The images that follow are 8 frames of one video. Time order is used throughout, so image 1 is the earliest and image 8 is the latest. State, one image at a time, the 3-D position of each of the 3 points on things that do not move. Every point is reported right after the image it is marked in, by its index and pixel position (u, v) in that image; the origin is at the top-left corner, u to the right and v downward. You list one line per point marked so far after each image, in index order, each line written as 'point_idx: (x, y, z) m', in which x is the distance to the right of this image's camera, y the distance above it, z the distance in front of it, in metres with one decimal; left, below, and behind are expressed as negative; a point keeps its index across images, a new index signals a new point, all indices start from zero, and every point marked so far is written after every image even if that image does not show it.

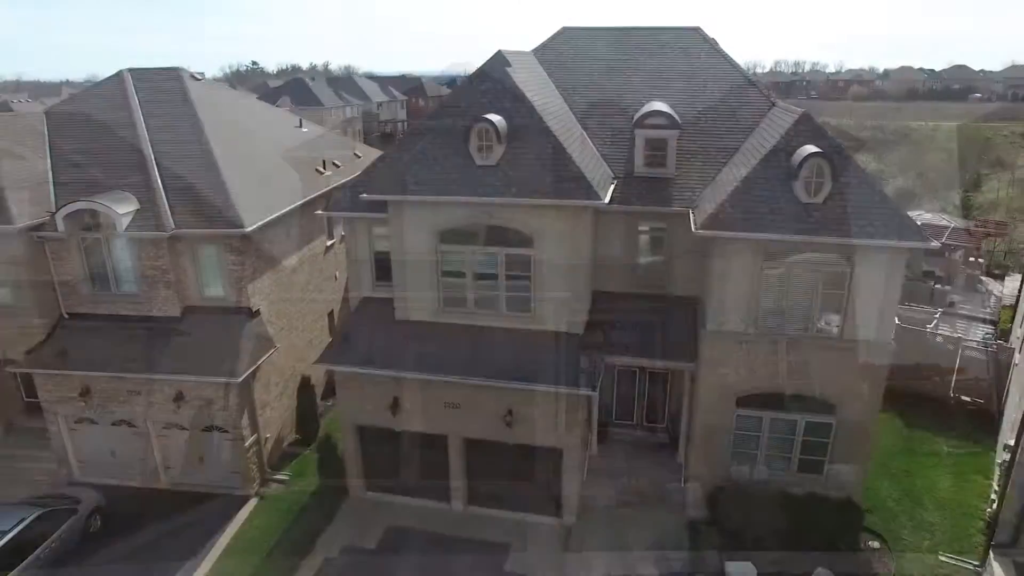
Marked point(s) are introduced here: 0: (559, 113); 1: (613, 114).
0: (+0.6, +2.3, +9.2) m
1: (+1.4, +2.5, +9.9) m
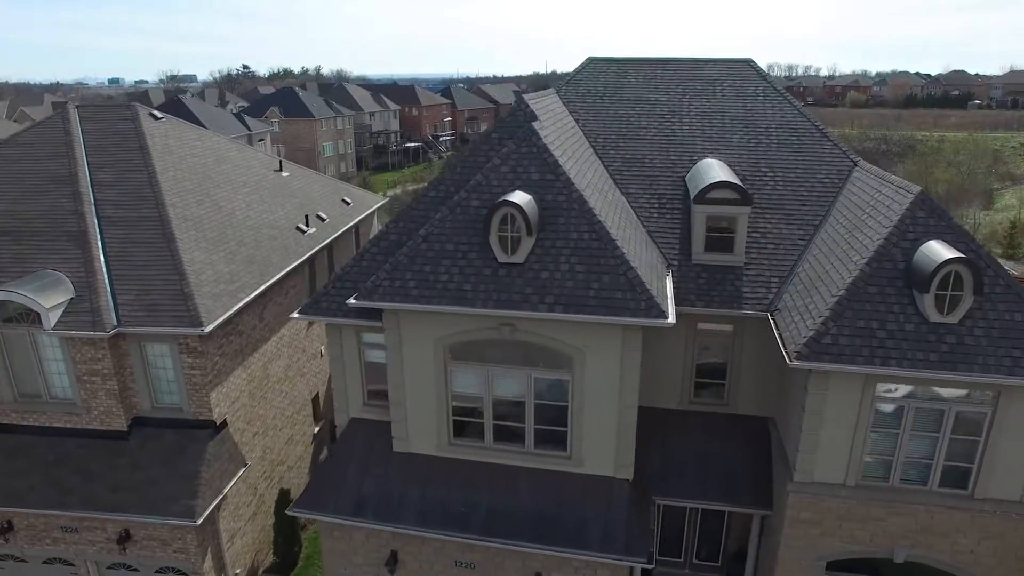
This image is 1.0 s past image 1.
0: (+0.9, +1.1, +7.3) m
1: (+1.7, +1.3, +8.1) m
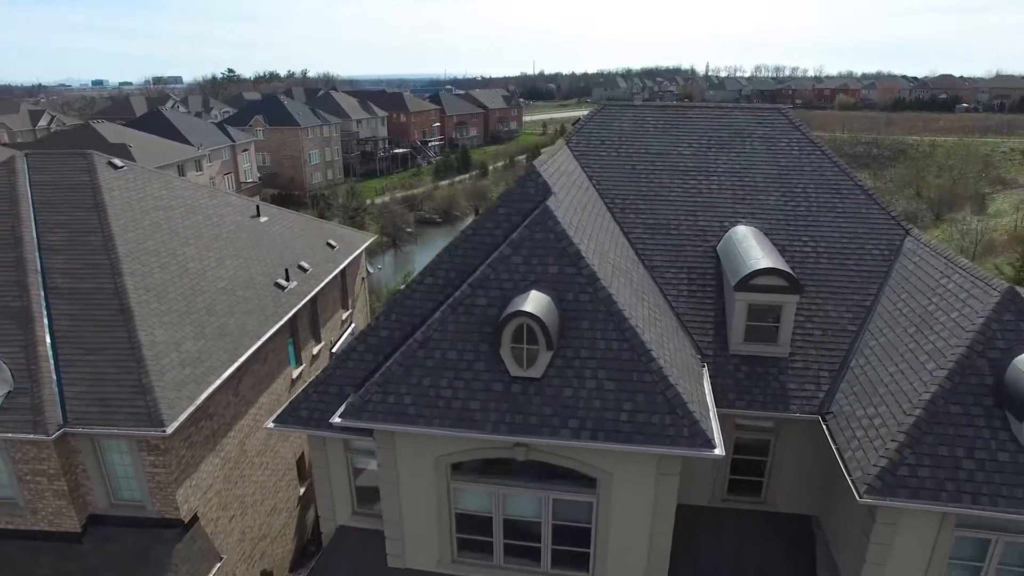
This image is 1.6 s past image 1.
0: (+1.0, +0.3, +6.3) m
1: (+1.7, +0.5, +7.1) m
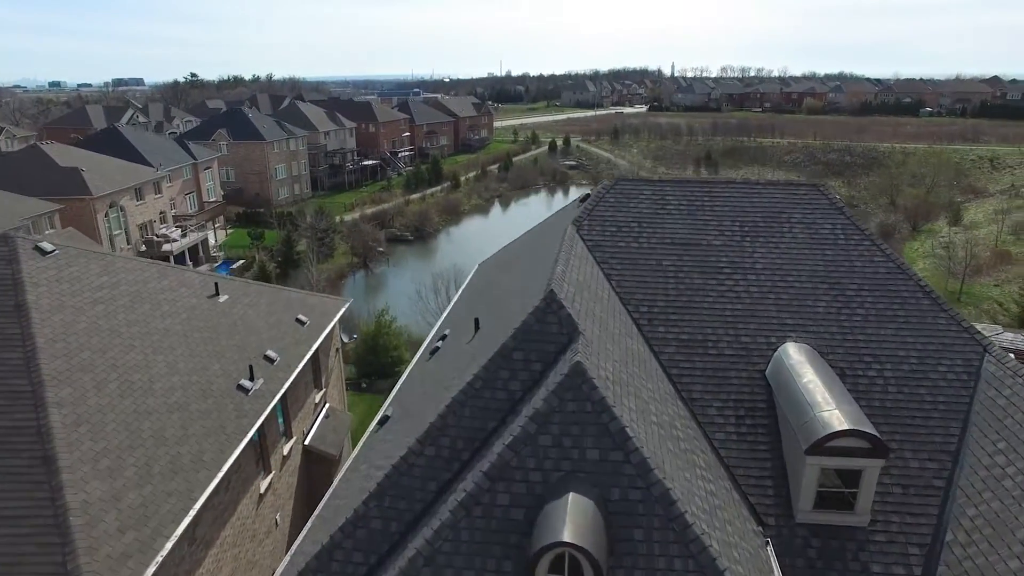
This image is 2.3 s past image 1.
0: (+1.1, -0.9, +5.2) m
1: (+1.8, -0.7, +6.0) m
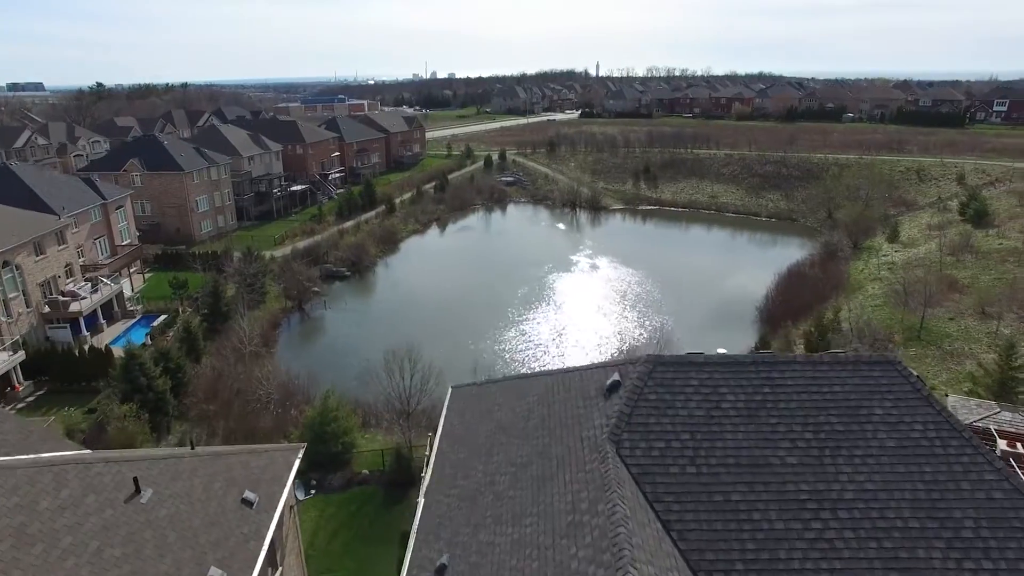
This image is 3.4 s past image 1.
0: (+1.5, -2.7, +3.7) m
1: (+2.1, -2.5, +4.6) m
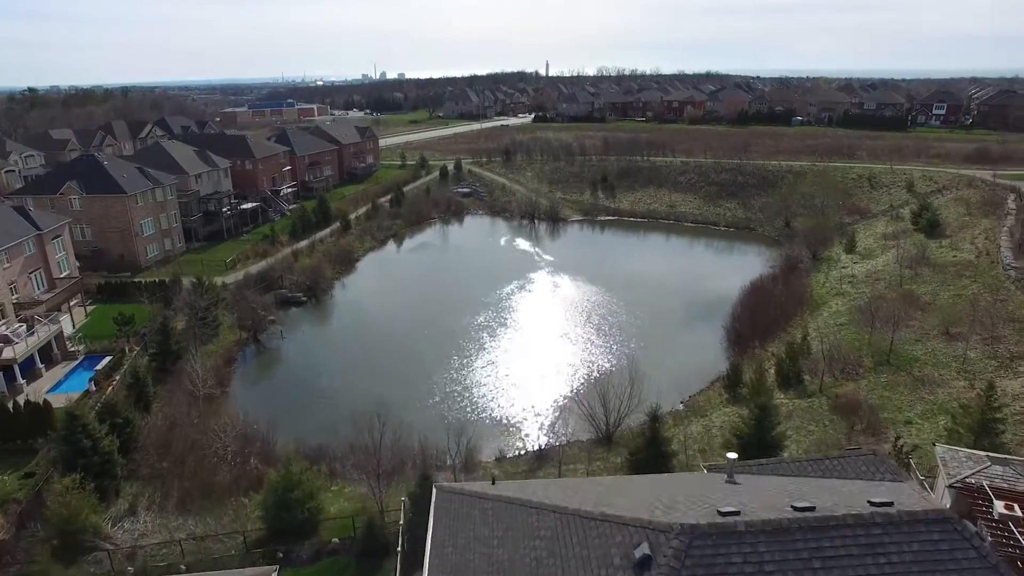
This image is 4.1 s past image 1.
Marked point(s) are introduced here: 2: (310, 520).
0: (+1.8, -3.9, +3.0) m
1: (+2.4, -3.7, +3.9) m
2: (-4.8, -5.6, +16.9) m
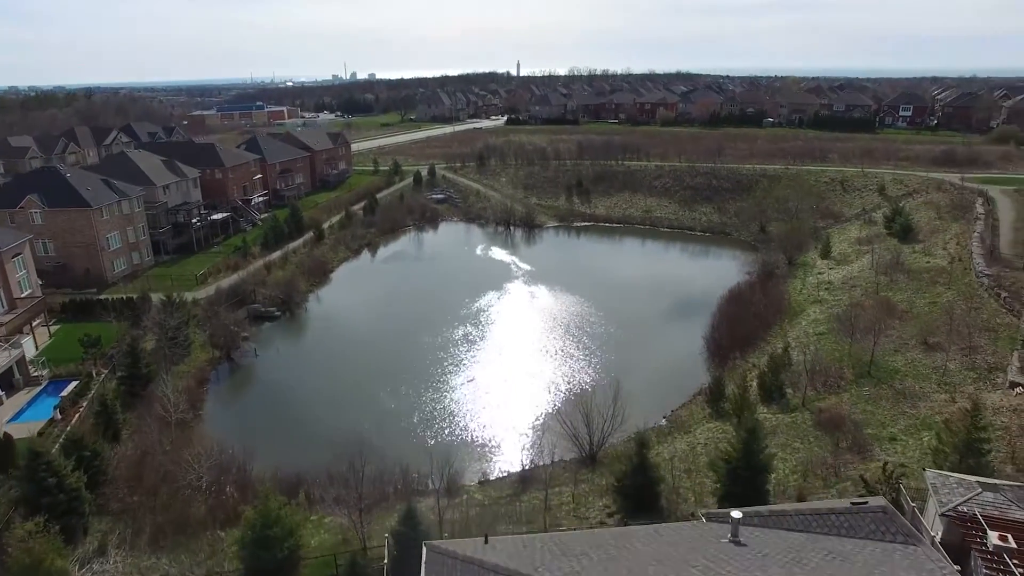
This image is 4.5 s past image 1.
0: (+2.0, -4.5, +2.7) m
1: (+2.5, -4.3, +3.6) m
2: (-5.1, -6.3, +16.3) m
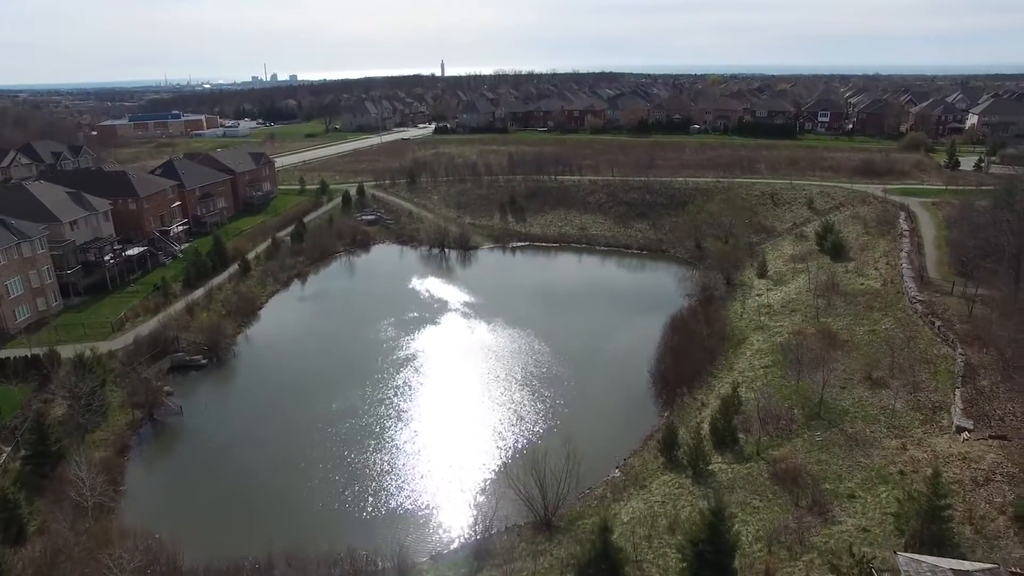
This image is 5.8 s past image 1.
0: (+2.4, -6.4, +1.8) m
1: (+2.9, -6.1, +2.7) m
2: (-5.9, -8.4, +14.7) m
